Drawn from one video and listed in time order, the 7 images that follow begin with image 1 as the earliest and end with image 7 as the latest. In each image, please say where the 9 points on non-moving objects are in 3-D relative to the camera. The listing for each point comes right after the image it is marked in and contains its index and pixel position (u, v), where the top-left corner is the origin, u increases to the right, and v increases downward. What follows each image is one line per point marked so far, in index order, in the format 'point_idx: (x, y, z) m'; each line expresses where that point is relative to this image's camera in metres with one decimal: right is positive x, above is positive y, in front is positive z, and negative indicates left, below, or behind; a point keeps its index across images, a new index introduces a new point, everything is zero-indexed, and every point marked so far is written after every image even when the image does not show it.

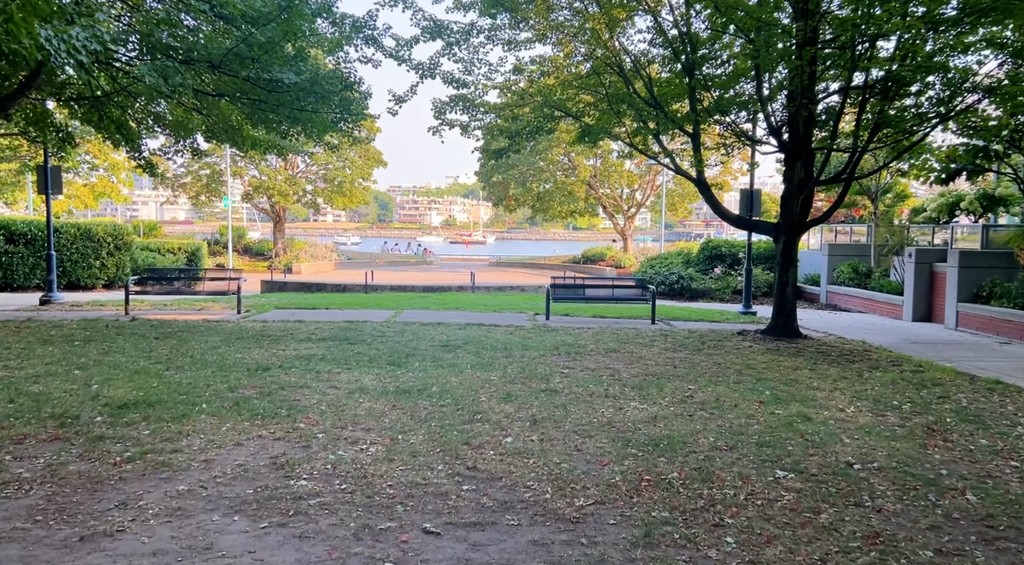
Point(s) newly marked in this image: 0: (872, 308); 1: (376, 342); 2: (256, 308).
0: (+7.8, -0.5, +16.7) m
1: (-1.8, -0.8, +10.1) m
2: (-4.8, -0.5, +14.6) m
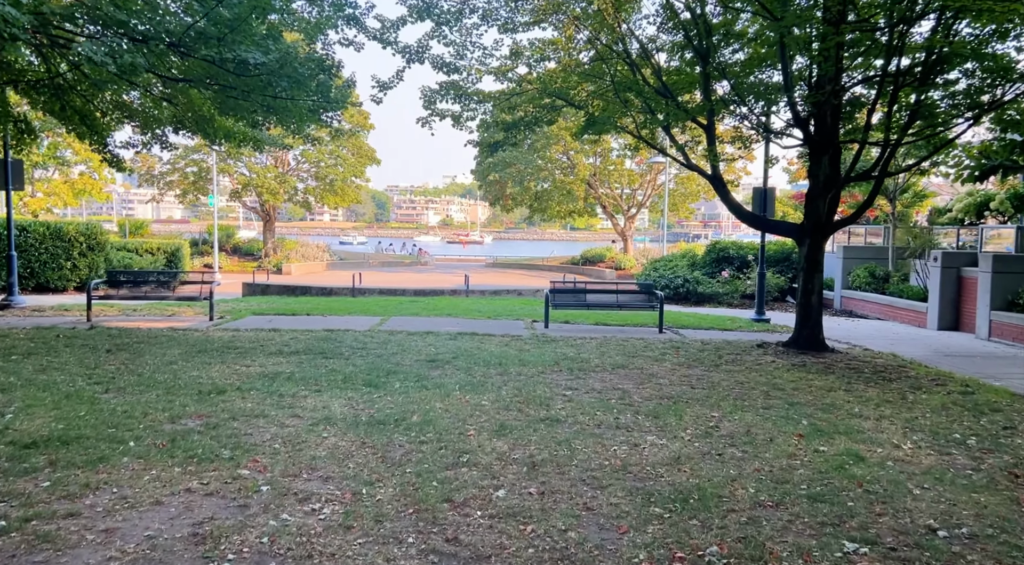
0: (+7.8, -0.6, +15.7) m
1: (-1.8, -0.9, +9.0) m
2: (-4.9, -0.6, +13.5) m
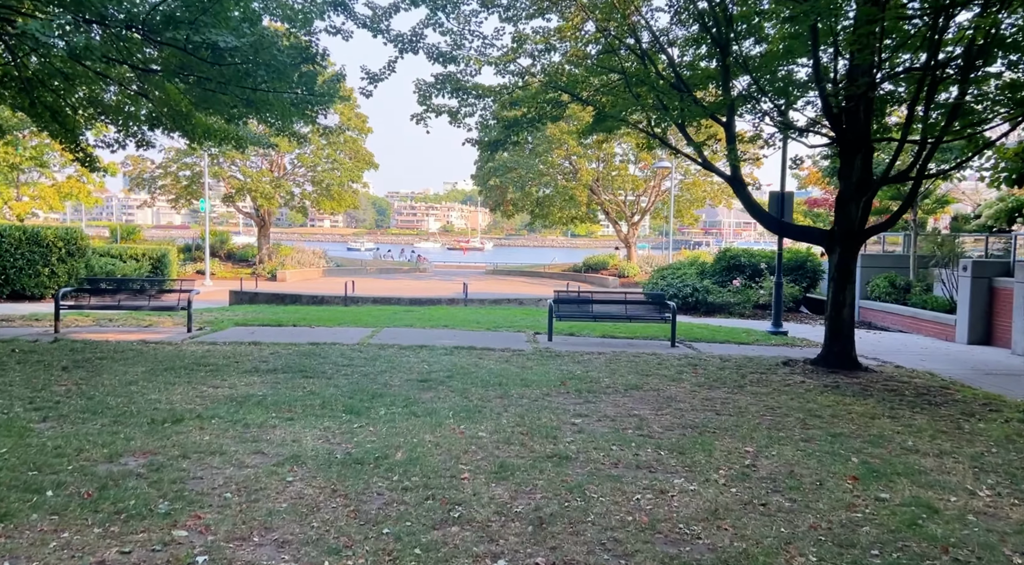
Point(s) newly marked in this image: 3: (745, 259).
0: (+7.8, -0.8, +14.8) m
1: (-1.8, -1.0, +8.1) m
2: (-4.9, -0.7, +12.6) m
3: (+5.9, +0.6, +19.4) m
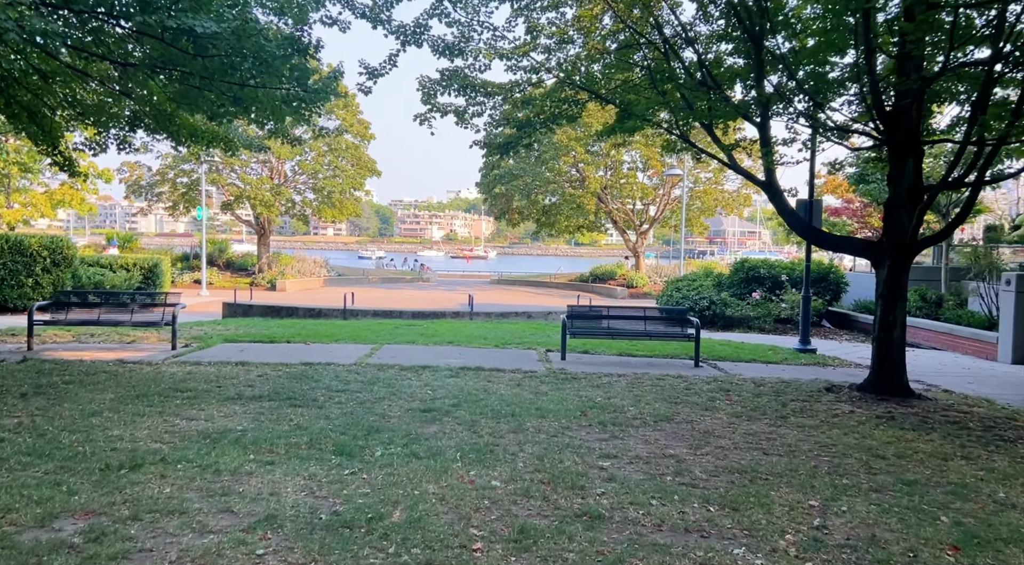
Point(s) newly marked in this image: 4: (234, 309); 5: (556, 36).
0: (+7.9, -1.1, +13.8) m
1: (-1.7, -1.1, +7.2) m
2: (-4.7, -0.9, +11.7) m
3: (+6.1, +0.3, +18.5) m
4: (-6.0, -0.6, +16.6) m
5: (+0.6, +3.2, +10.2) m
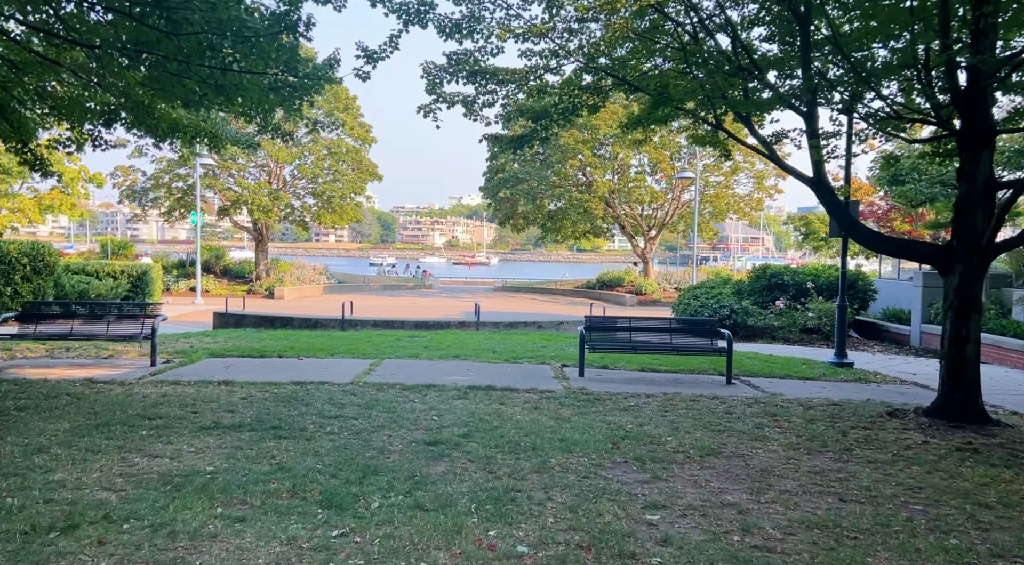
0: (+8.1, -1.2, +12.8) m
1: (-1.5, -1.2, +6.2) m
2: (-4.6, -1.1, +10.7) m
3: (+6.3, +0.1, +17.5) m
4: (-5.8, -0.7, +15.6) m
5: (+0.7, +3.1, +9.2) m
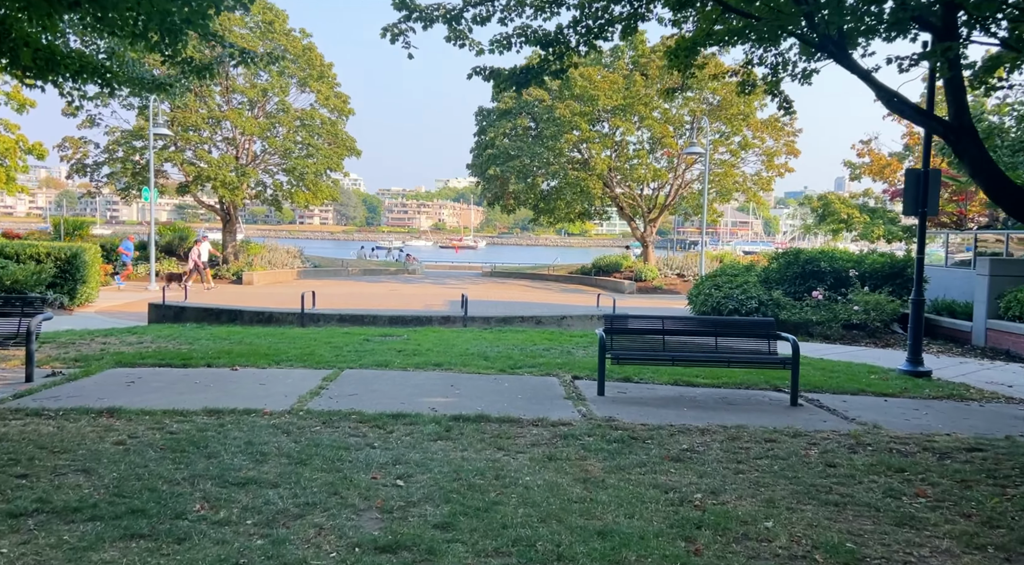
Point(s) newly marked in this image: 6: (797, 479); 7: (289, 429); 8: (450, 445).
0: (+8.0, -1.1, +10.5) m
1: (-1.5, -1.2, +3.7) m
2: (-4.6, -0.9, +8.1) m
3: (+6.1, +0.4, +15.1) m
4: (-5.9, -0.5, +13.1) m
5: (+0.8, +3.2, +6.6) m
6: (+1.8, -1.3, +5.0) m
7: (-1.7, -1.1, +5.9) m
8: (-0.5, -1.2, +5.6) m
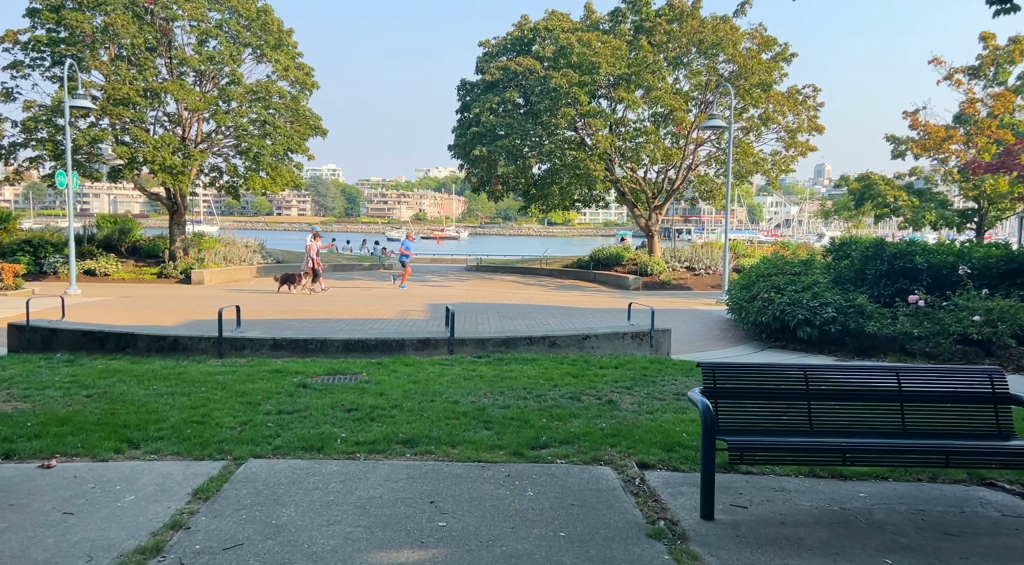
0: (+8.2, -1.1, +7.0) m
1: (-1.2, -1.4, 0.0) m
2: (-4.4, -1.1, +4.4) m
3: (+6.1, +0.4, +11.6) m
4: (-5.9, -0.7, +9.3) m
5: (+0.9, +3.0, +2.9) m
6: (+2.1, -1.4, +1.4) m
7: (-1.5, -1.3, +2.2) m
8: (-0.2, -1.4, +2.0) m
